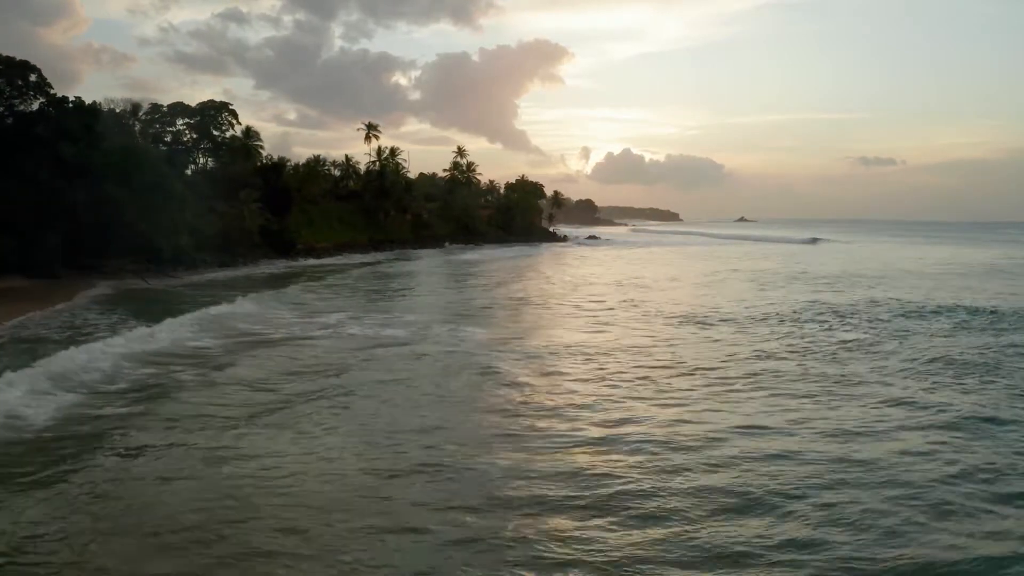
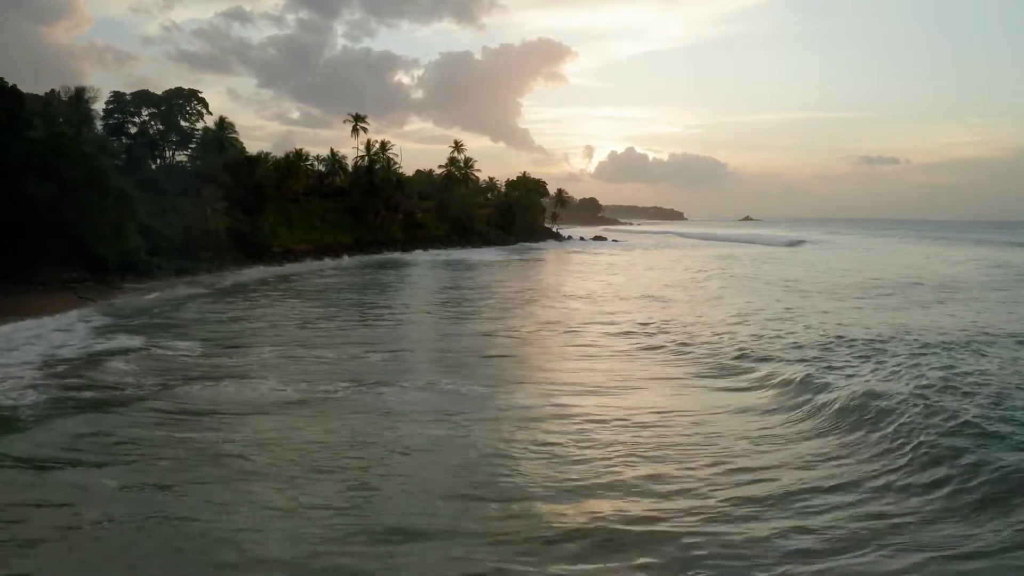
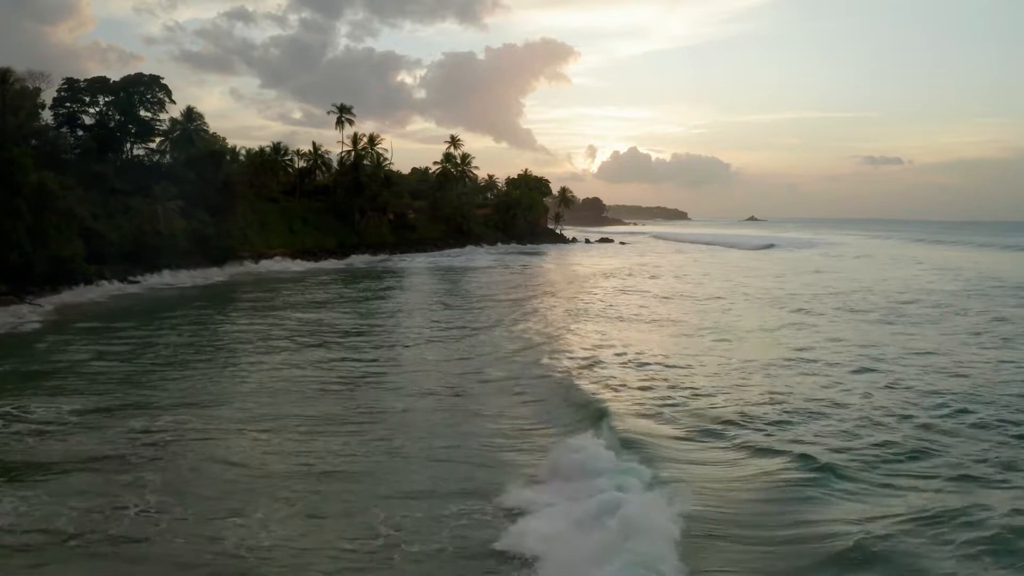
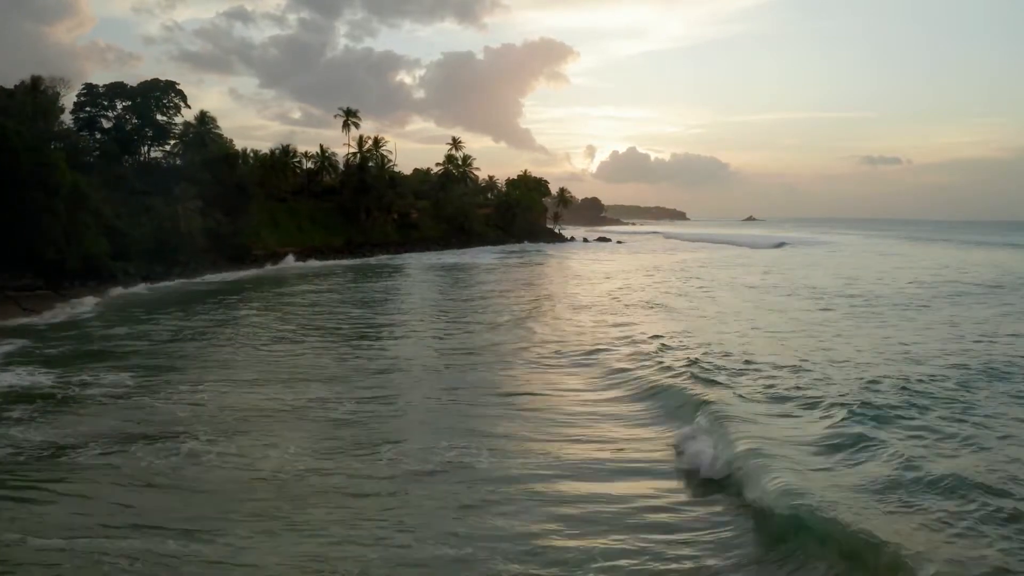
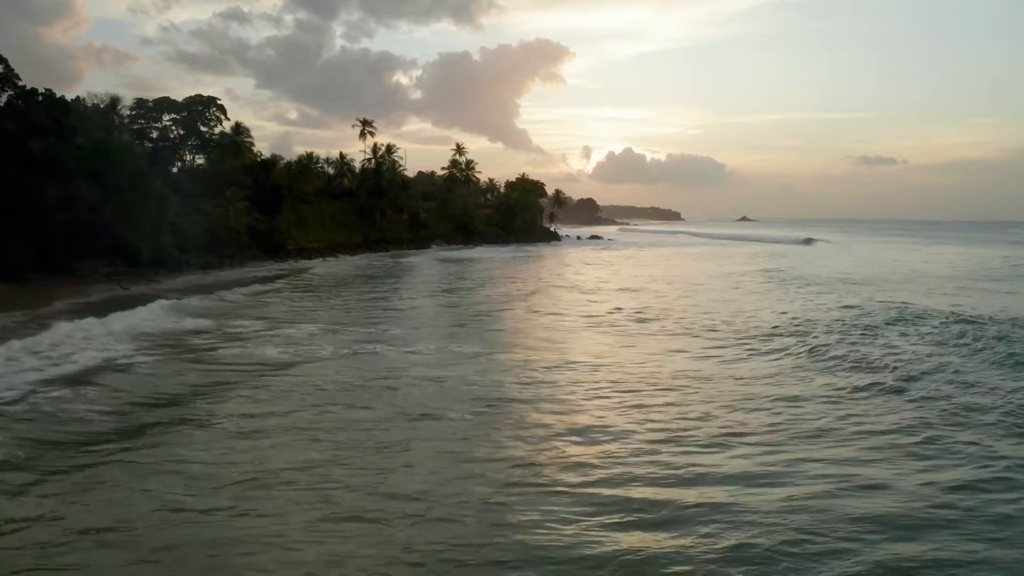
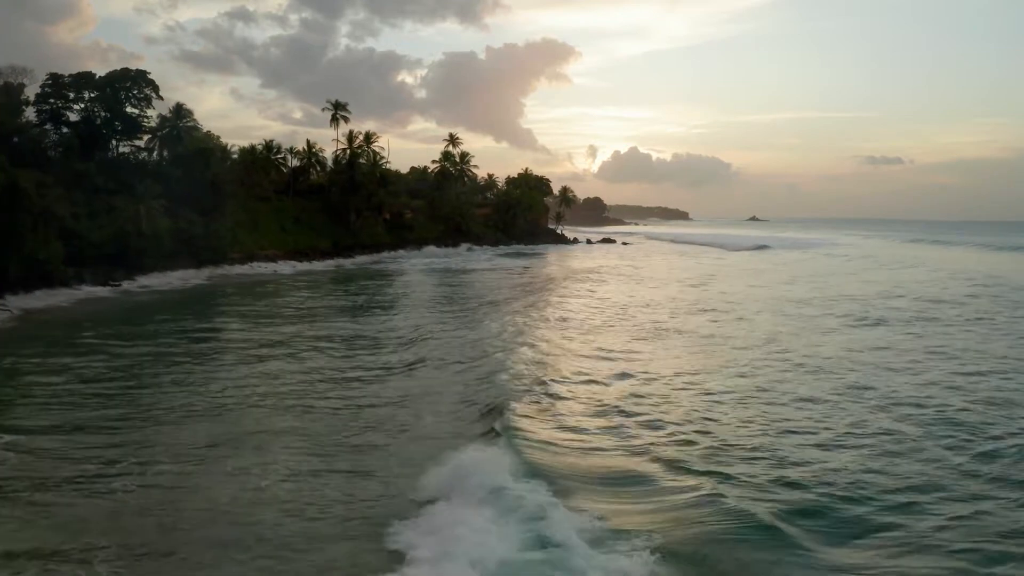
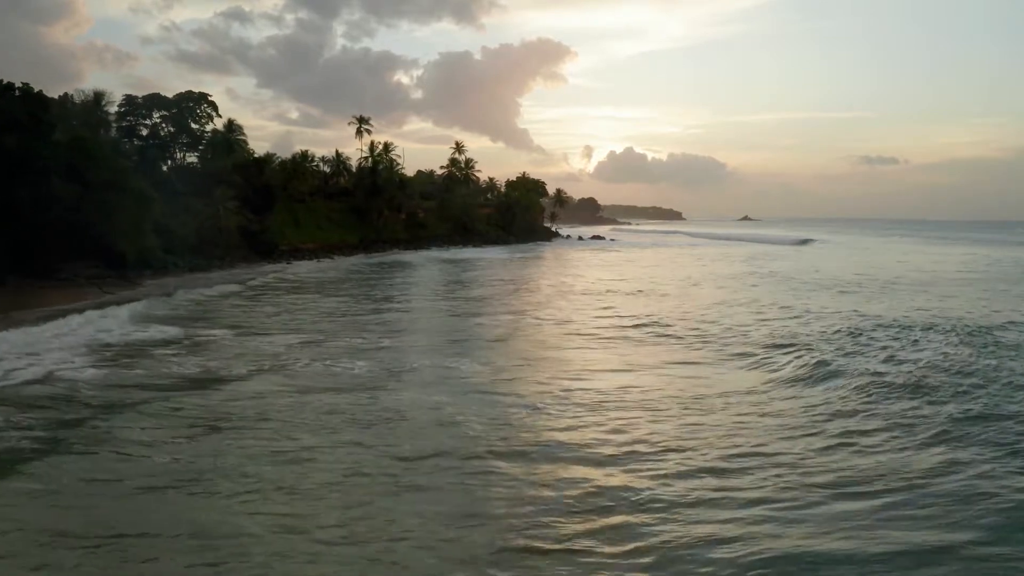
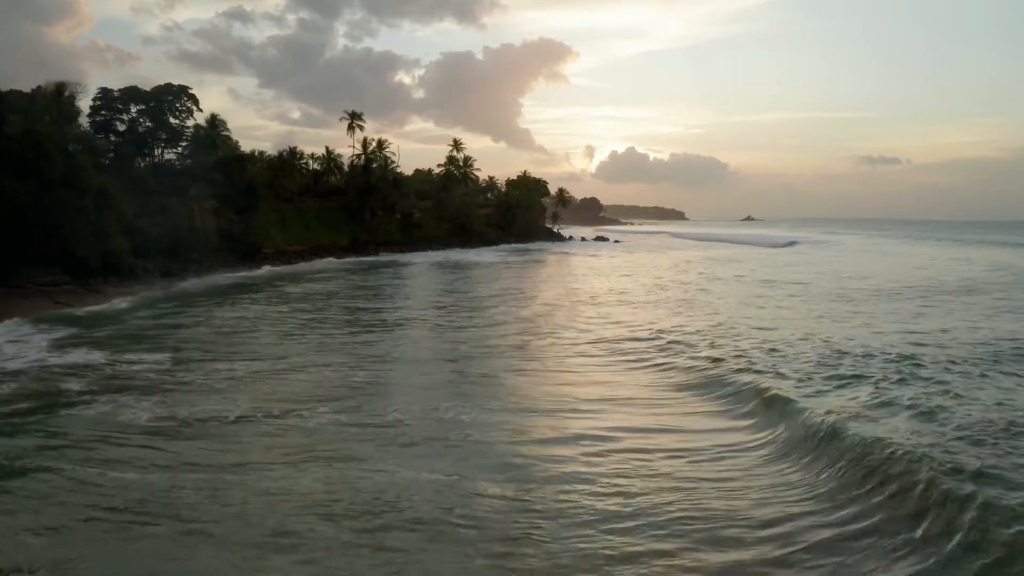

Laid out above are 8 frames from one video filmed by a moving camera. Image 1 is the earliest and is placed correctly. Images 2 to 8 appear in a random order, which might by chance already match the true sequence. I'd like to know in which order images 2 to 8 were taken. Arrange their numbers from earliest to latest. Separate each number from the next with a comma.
5, 7, 2, 8, 4, 3, 6
